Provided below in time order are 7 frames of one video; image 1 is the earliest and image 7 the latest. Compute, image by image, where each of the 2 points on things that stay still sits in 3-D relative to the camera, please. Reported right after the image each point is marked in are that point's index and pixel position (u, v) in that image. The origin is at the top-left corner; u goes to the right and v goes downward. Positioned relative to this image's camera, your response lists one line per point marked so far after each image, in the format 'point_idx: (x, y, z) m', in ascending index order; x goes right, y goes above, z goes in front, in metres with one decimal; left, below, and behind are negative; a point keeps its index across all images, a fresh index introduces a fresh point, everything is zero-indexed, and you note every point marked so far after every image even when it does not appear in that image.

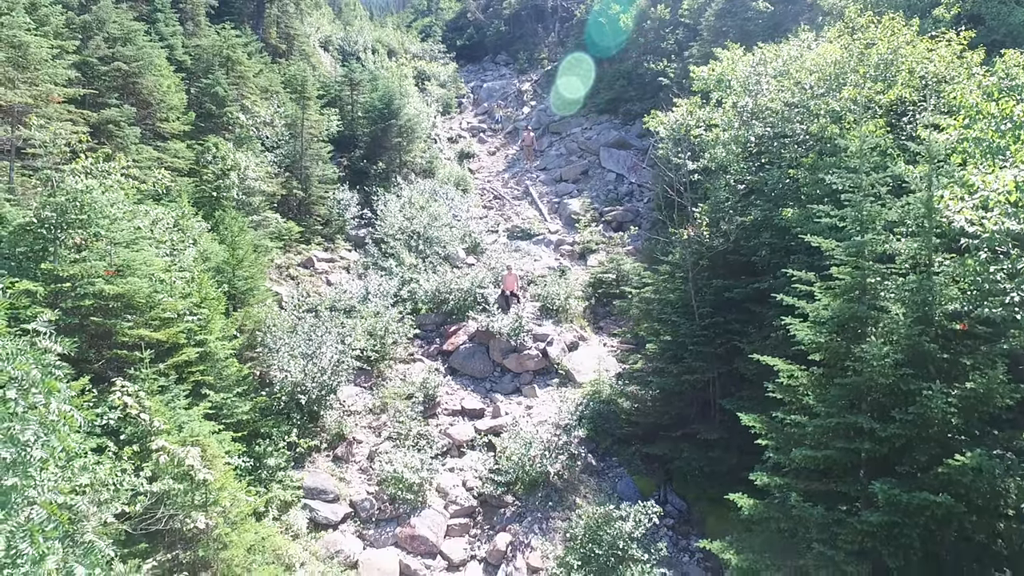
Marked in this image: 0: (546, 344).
0: (+0.5, -0.9, +11.1) m
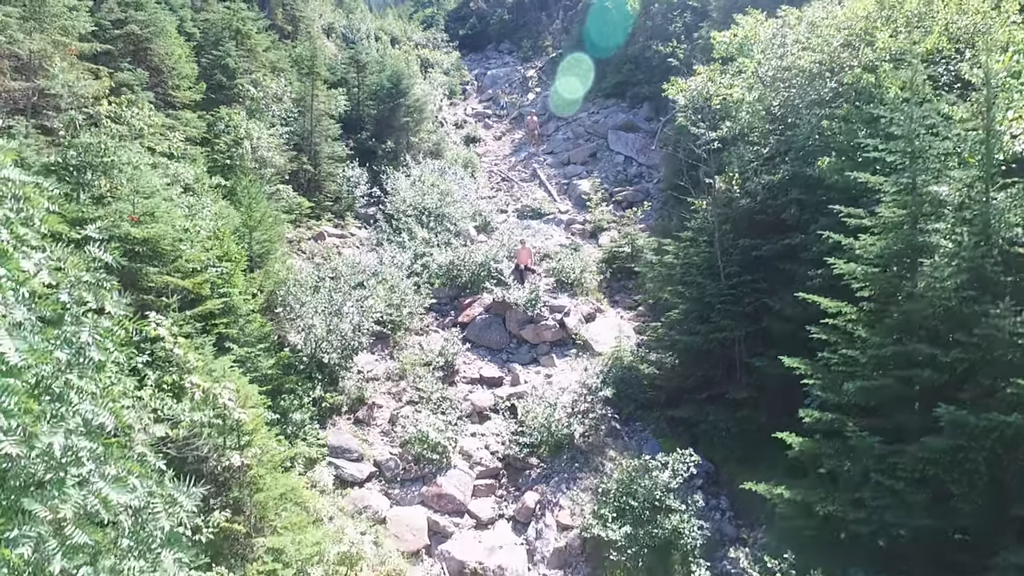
0: (+0.8, -0.4, +11.0) m
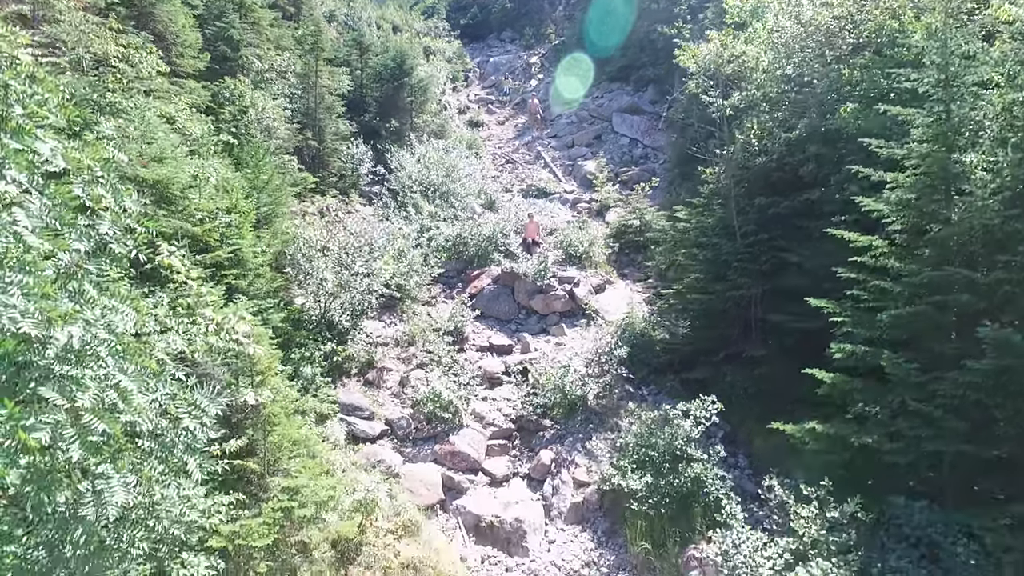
0: (+1.0, 0.0, +10.9) m
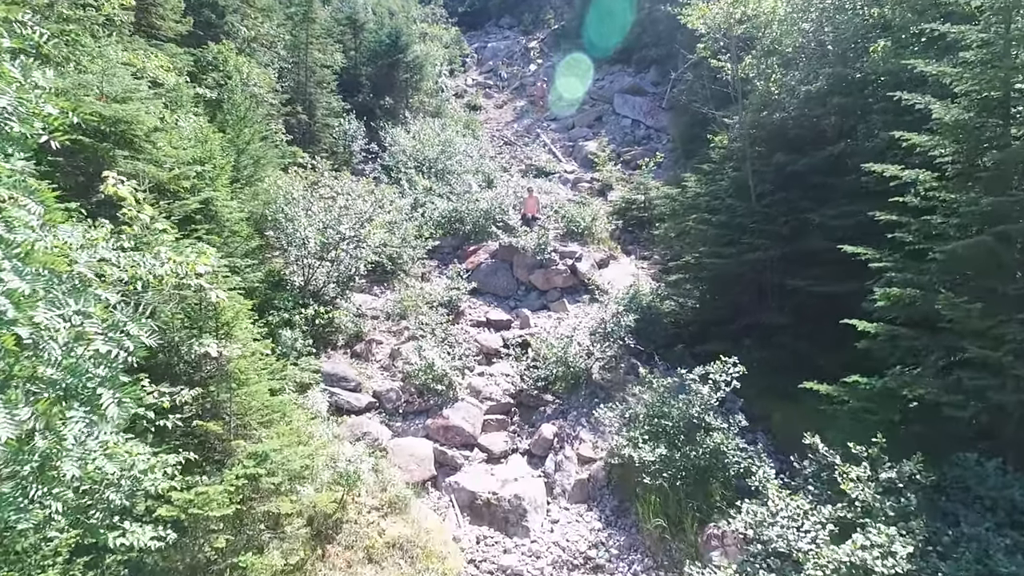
0: (+0.9, +0.4, +10.3) m
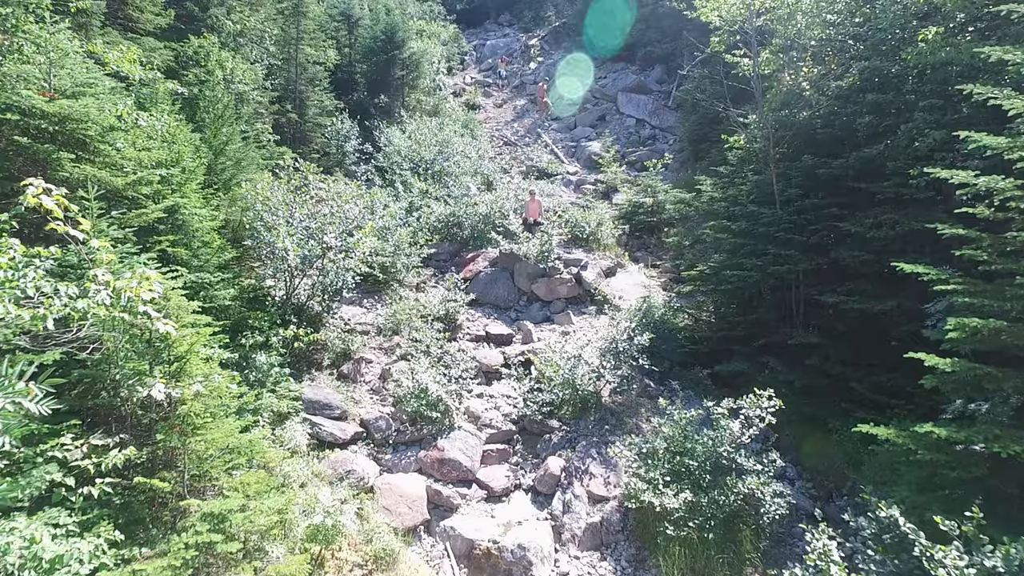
0: (+0.9, +0.3, +9.7) m
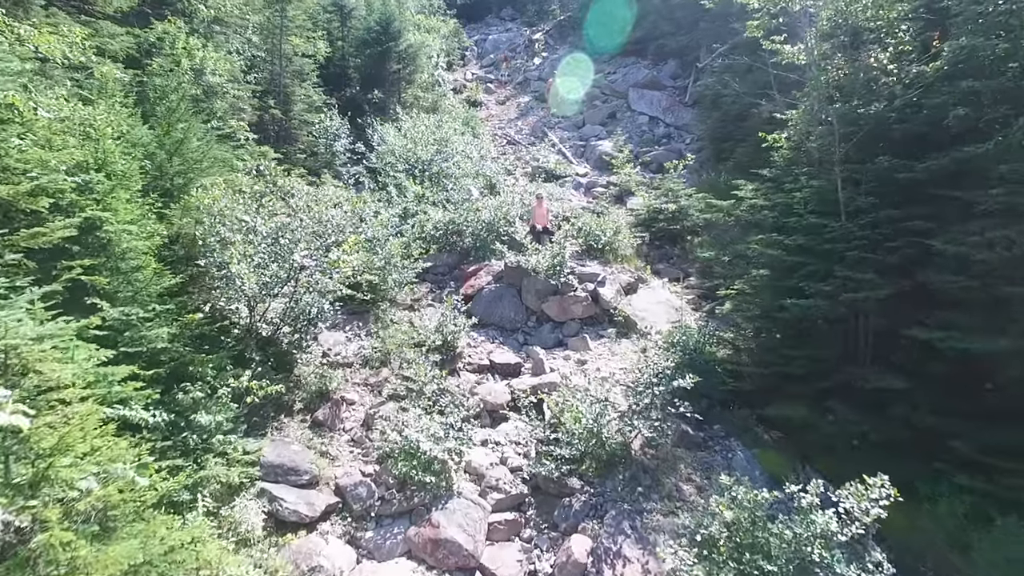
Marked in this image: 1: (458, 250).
0: (+1.0, 0.0, +8.5) m
1: (-0.8, +0.5, +9.5) m
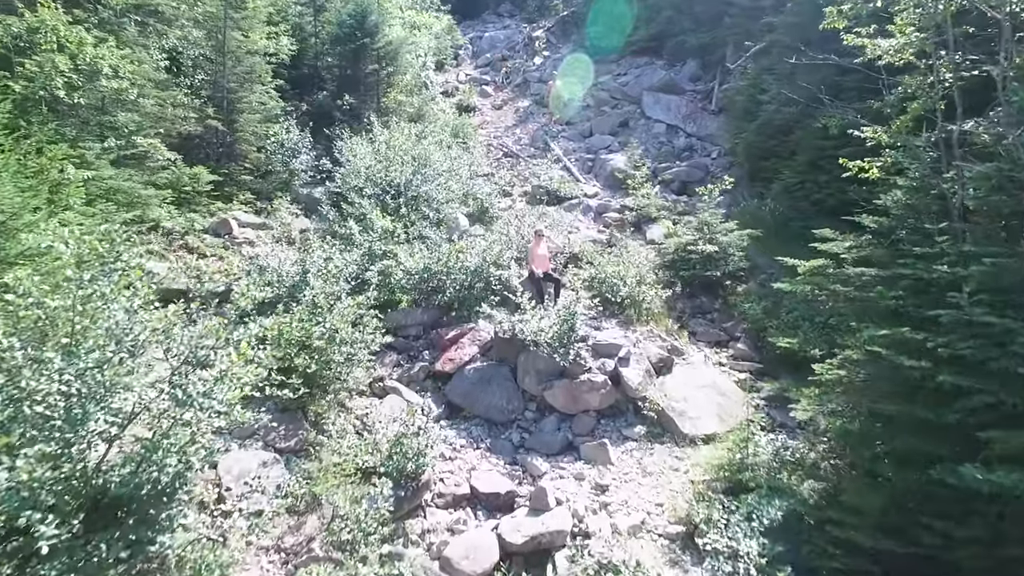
0: (+1.0, -0.7, +6.3) m
1: (-0.8, -0.2, +7.4) m
